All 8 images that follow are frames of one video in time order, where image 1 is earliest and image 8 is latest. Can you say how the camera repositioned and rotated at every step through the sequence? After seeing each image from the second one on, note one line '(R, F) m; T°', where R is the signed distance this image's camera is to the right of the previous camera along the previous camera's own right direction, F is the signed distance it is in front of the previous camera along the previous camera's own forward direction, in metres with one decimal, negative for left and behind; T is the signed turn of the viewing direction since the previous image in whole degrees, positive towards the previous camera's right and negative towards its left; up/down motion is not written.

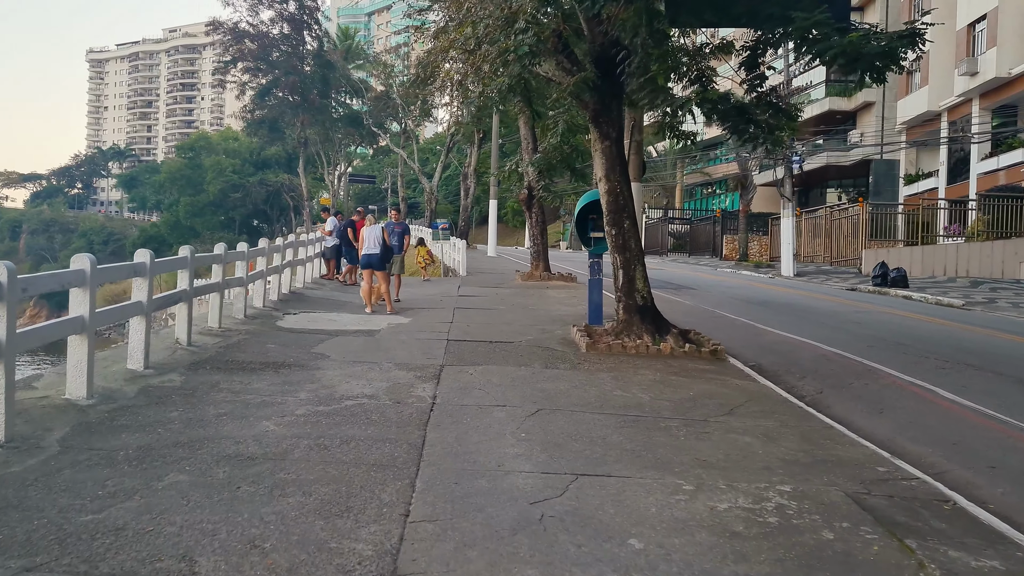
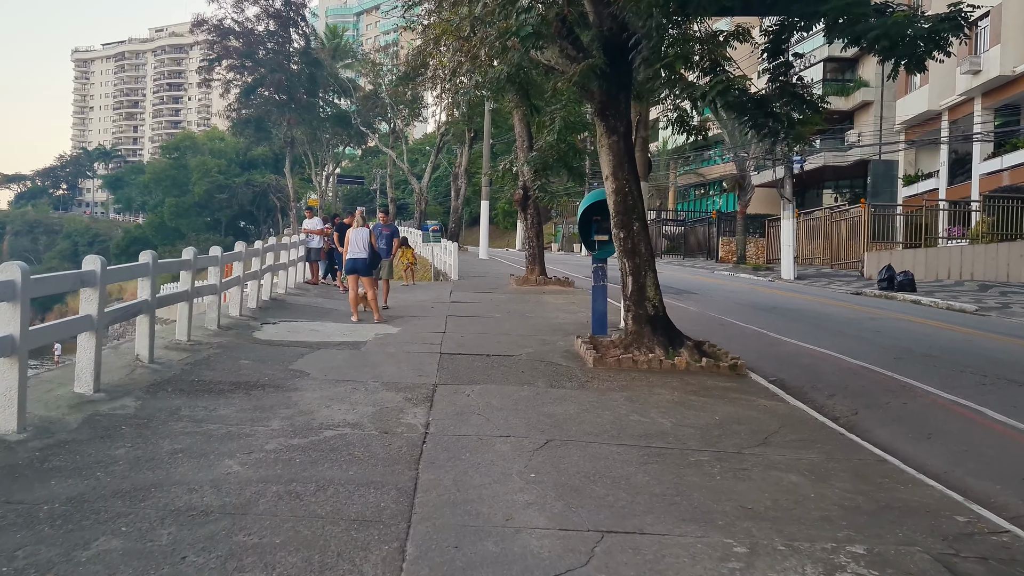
(-0.1, +0.9) m; +1°
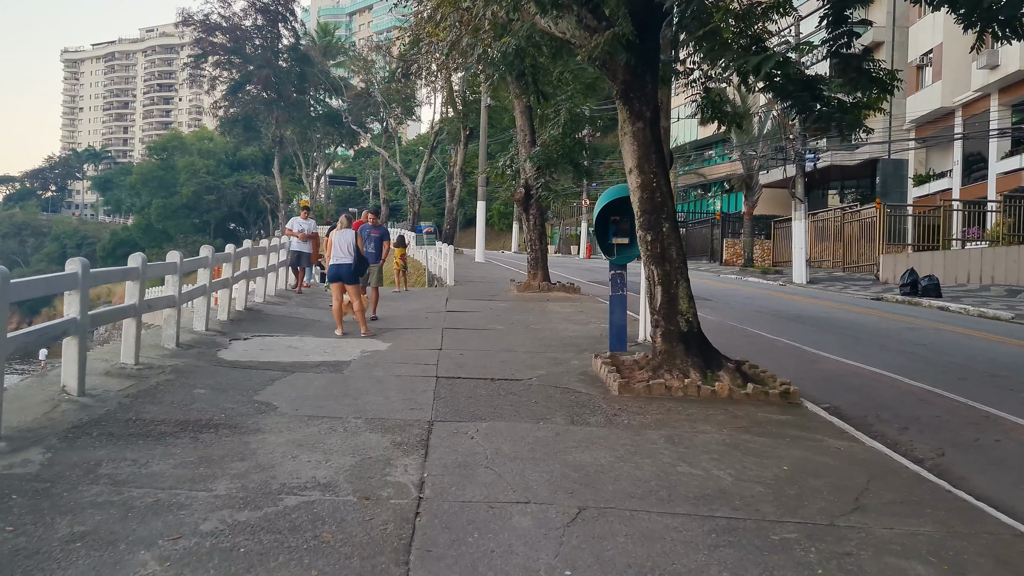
(-0.1, +1.5) m; 0°
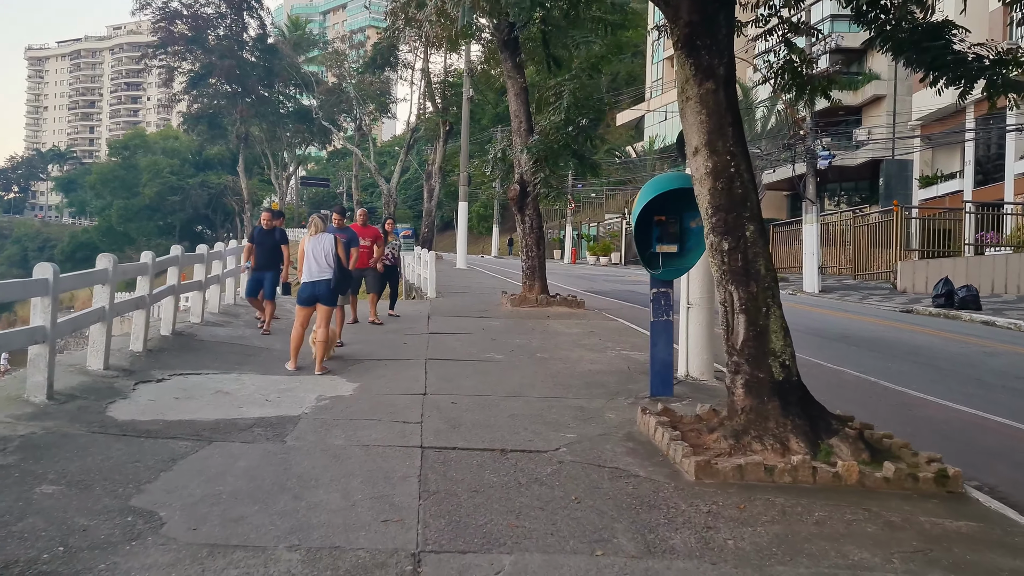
(-0.3, +2.6) m; +2°
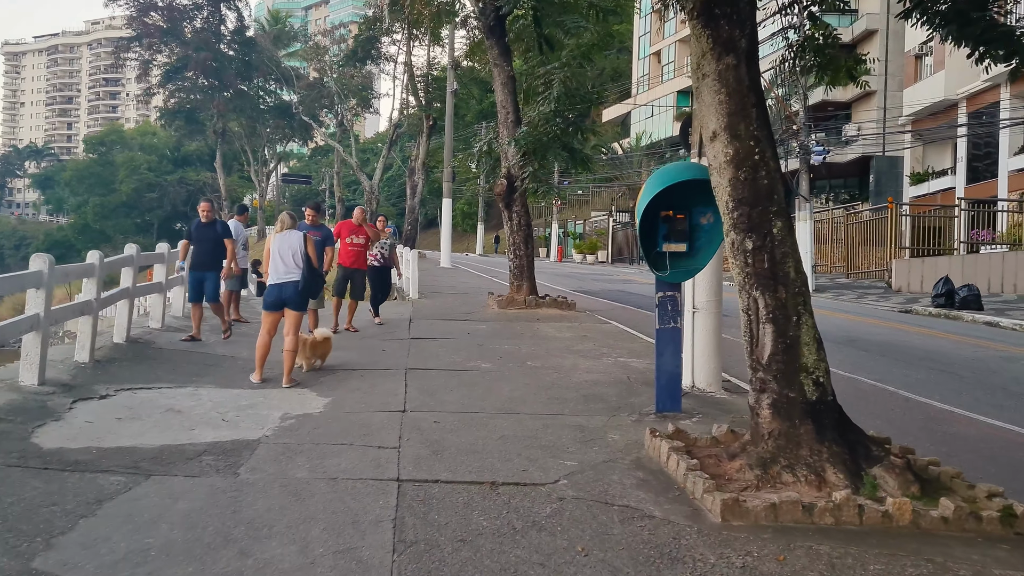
(0.0, +0.8) m; +1°
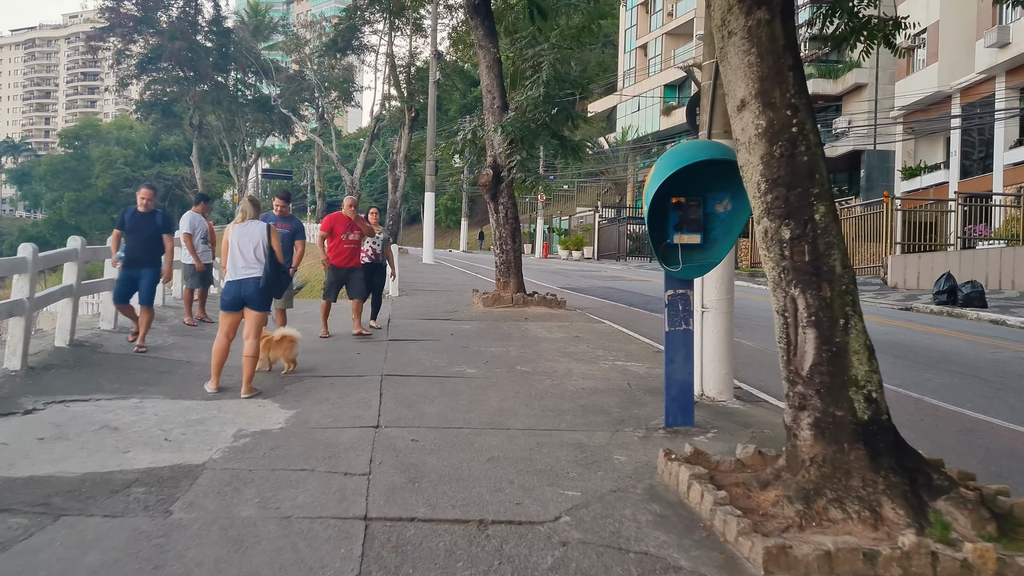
(0.0, +0.9) m; +1°
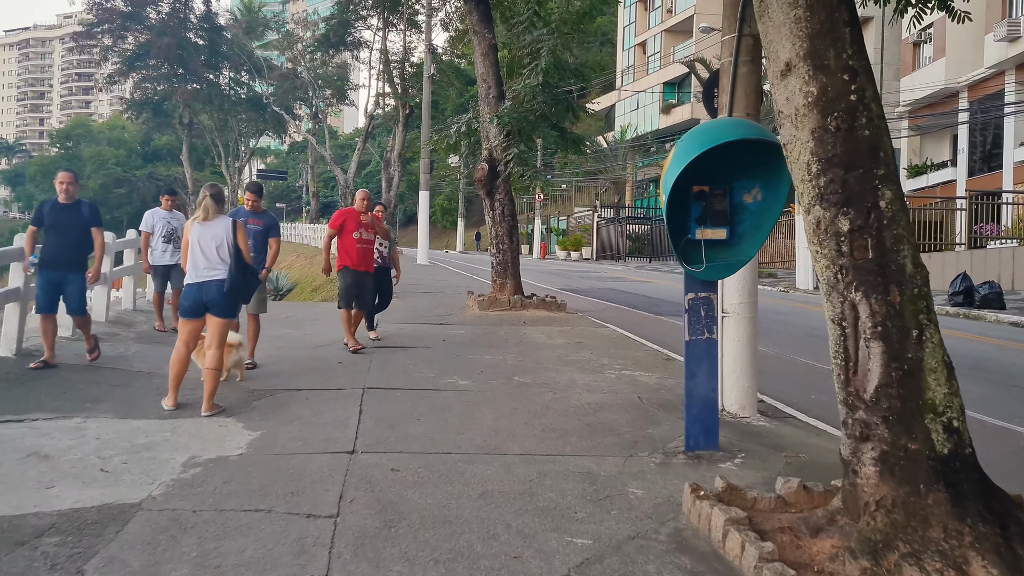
(0.0, +0.8) m; 0°
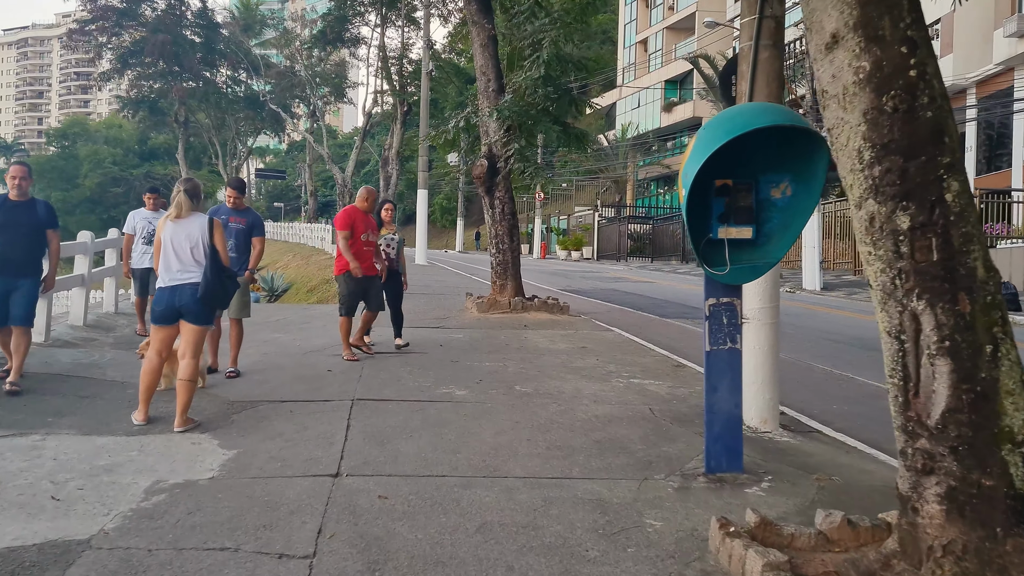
(0.0, +0.5) m; 0°
